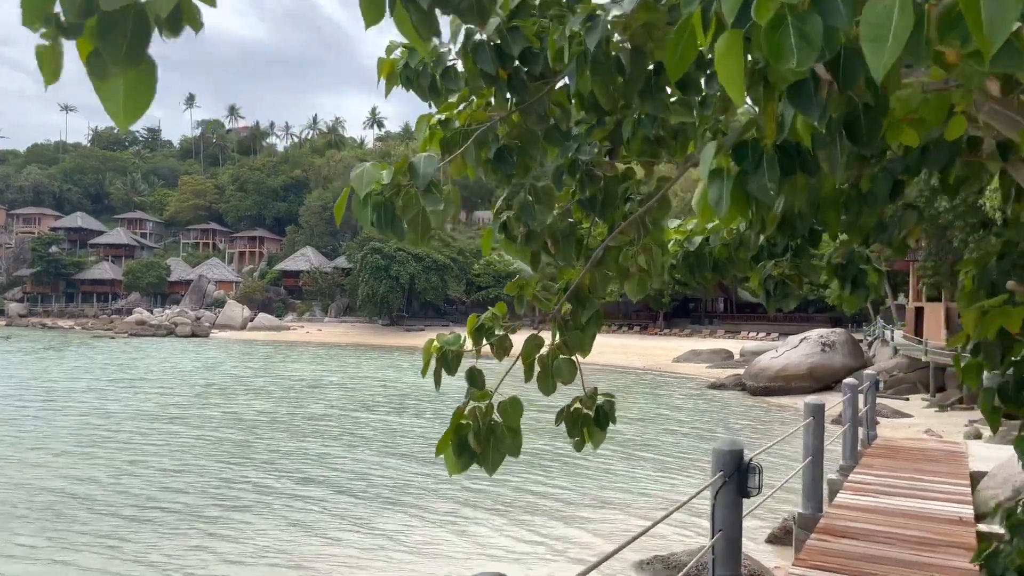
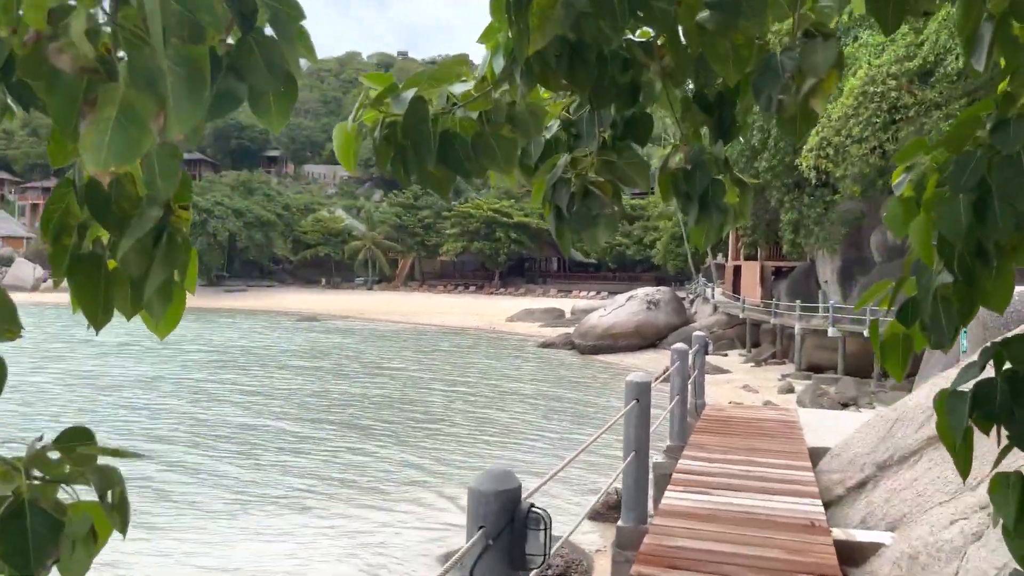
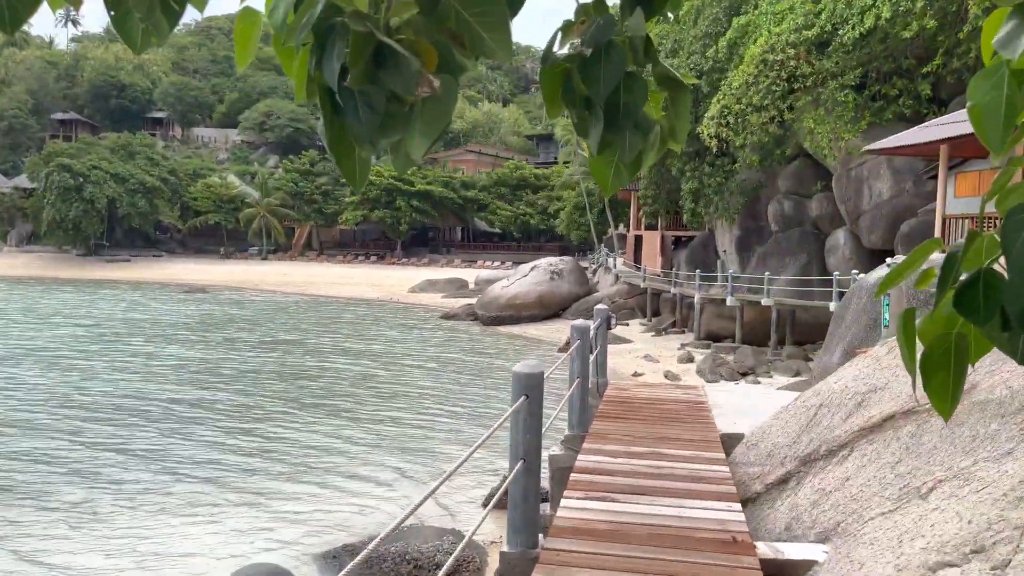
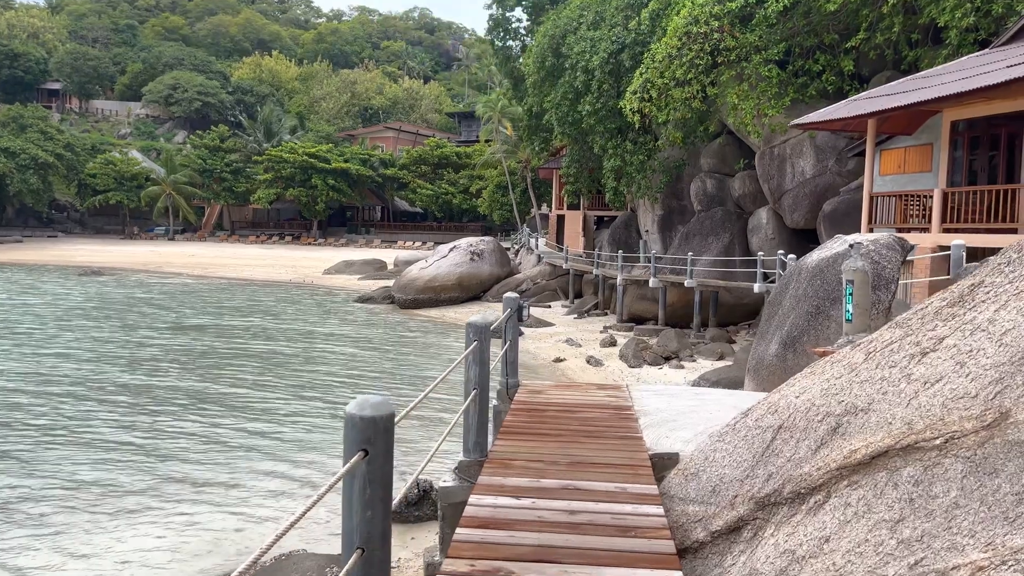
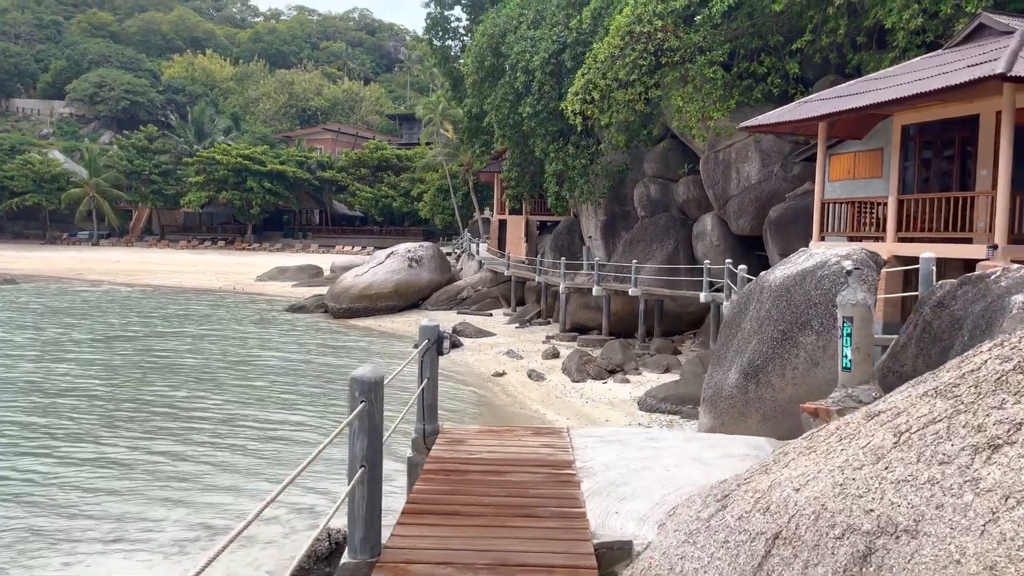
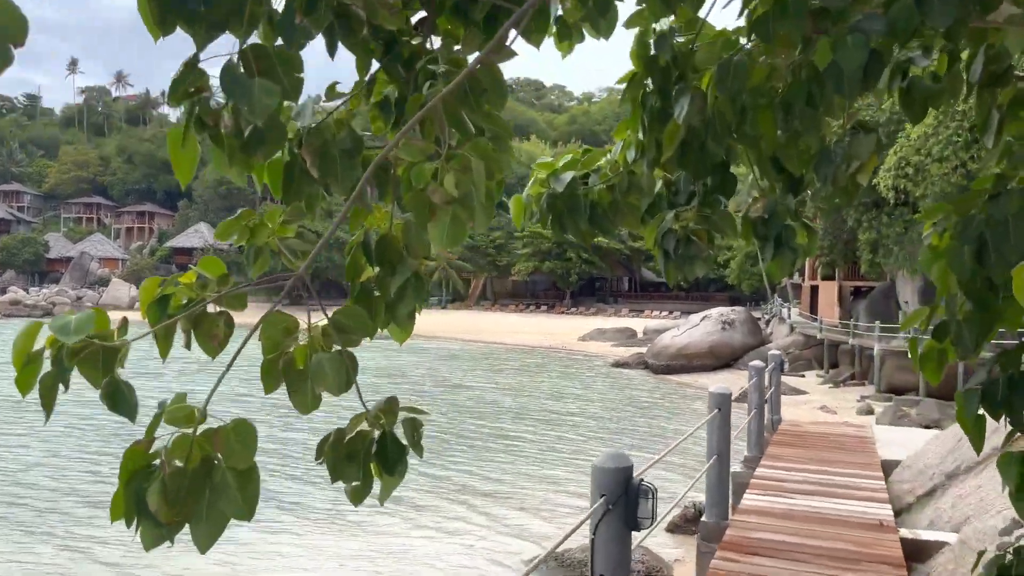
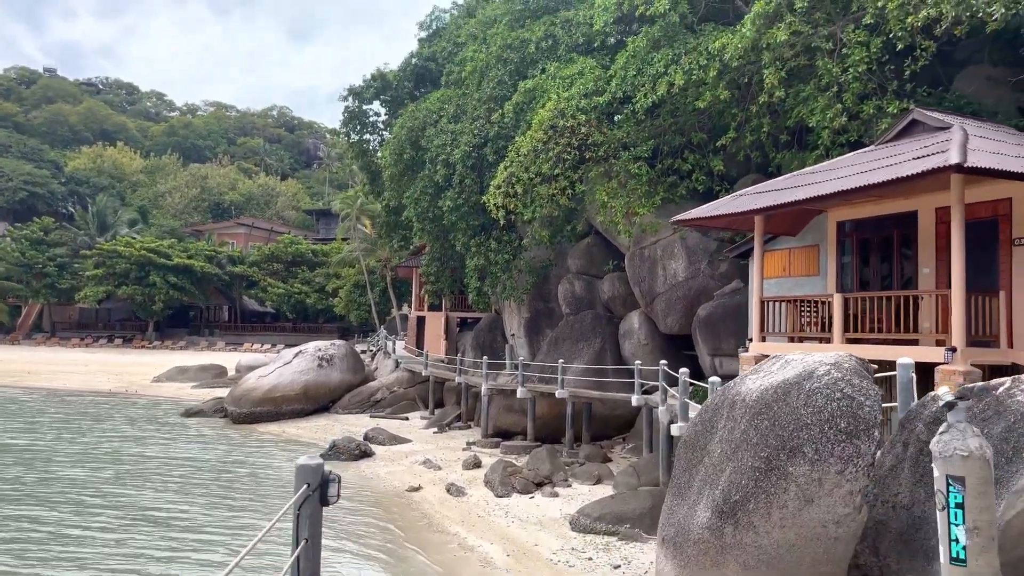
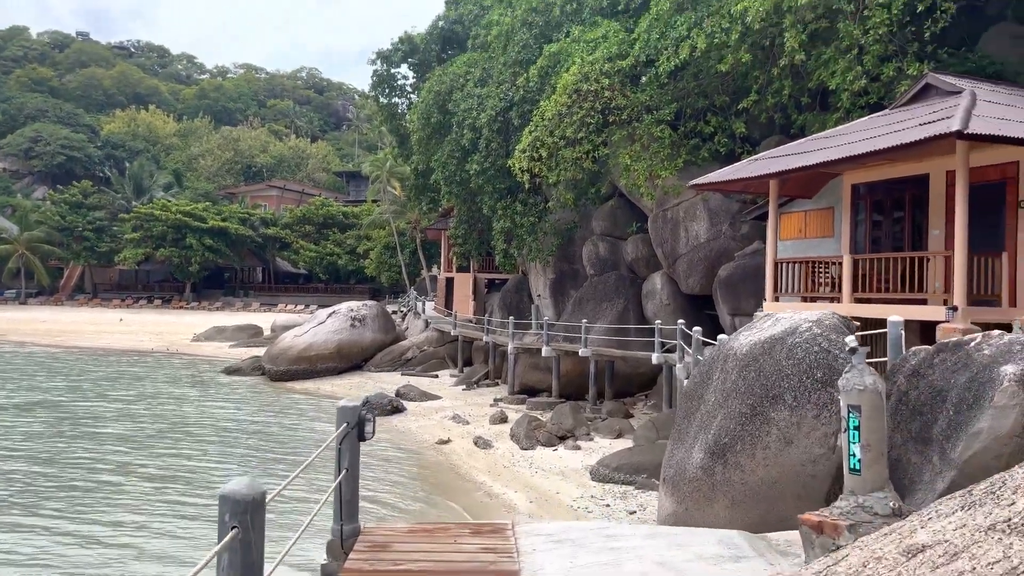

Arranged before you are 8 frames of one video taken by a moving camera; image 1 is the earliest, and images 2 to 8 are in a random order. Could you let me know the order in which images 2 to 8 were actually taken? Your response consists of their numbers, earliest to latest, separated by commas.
6, 2, 3, 4, 5, 8, 7
